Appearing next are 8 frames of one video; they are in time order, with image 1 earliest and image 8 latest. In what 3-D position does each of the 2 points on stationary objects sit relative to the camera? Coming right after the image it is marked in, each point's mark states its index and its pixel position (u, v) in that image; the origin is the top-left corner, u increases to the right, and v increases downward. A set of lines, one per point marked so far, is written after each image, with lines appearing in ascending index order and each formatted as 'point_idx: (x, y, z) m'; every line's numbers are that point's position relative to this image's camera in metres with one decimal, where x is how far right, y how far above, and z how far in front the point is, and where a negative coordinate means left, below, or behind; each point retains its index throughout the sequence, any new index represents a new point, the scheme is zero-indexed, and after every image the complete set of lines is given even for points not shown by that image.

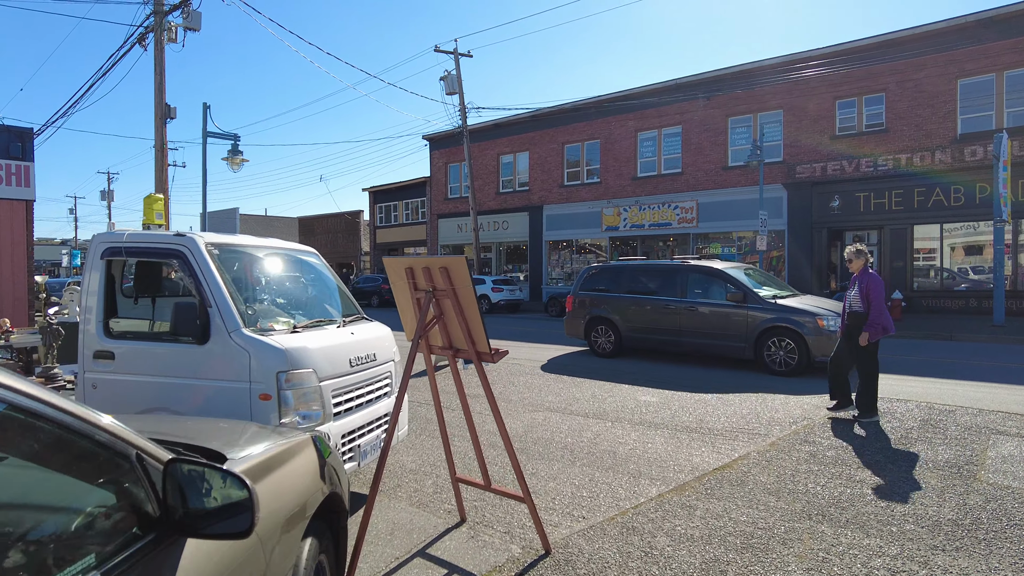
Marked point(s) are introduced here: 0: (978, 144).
0: (+13.4, +4.1, +18.6) m
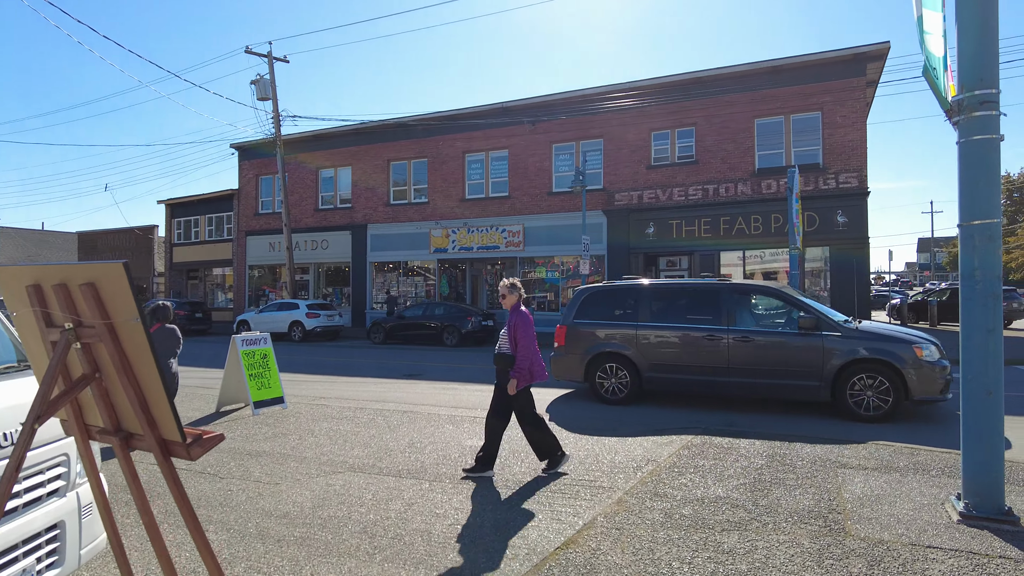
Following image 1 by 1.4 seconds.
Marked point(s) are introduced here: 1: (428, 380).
0: (+8.1, +3.4, +20.3) m
1: (-1.5, -1.6, +11.5) m
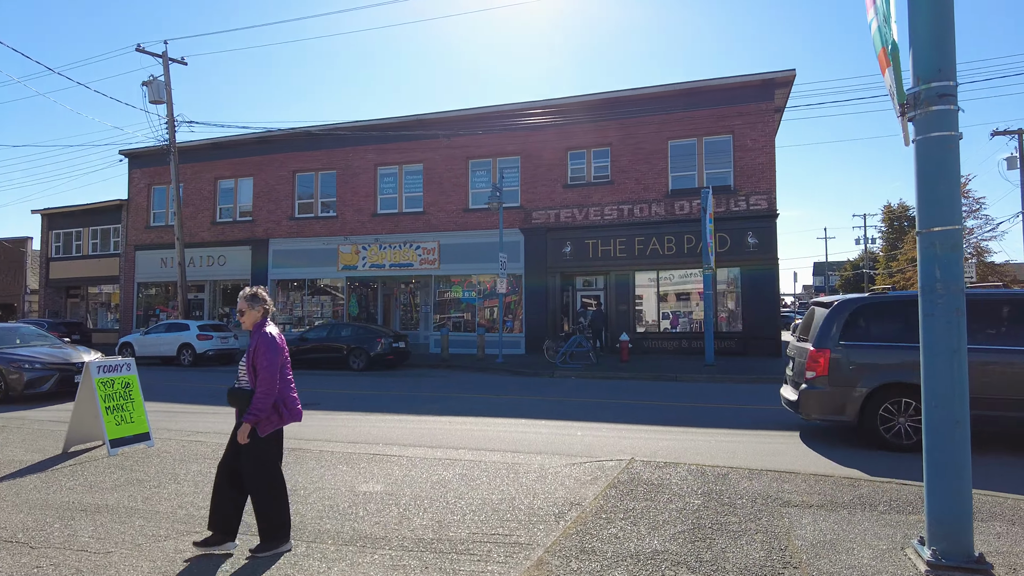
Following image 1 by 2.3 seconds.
0: (+5.5, +2.8, +20.5) m
1: (-3.0, -1.9, +10.3) m
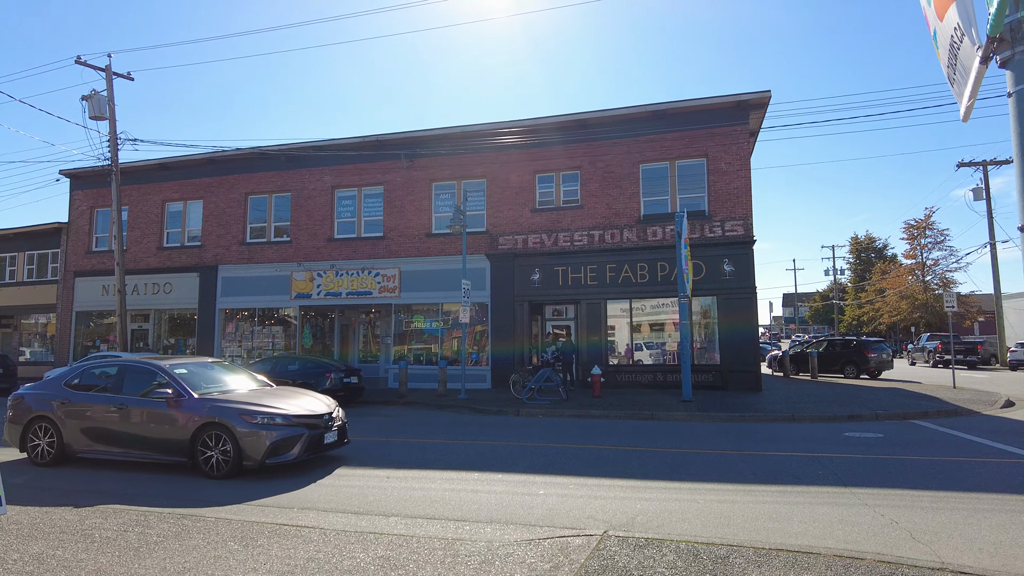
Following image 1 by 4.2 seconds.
0: (+4.4, +1.9, +19.5) m
1: (-3.6, -2.3, +8.8) m
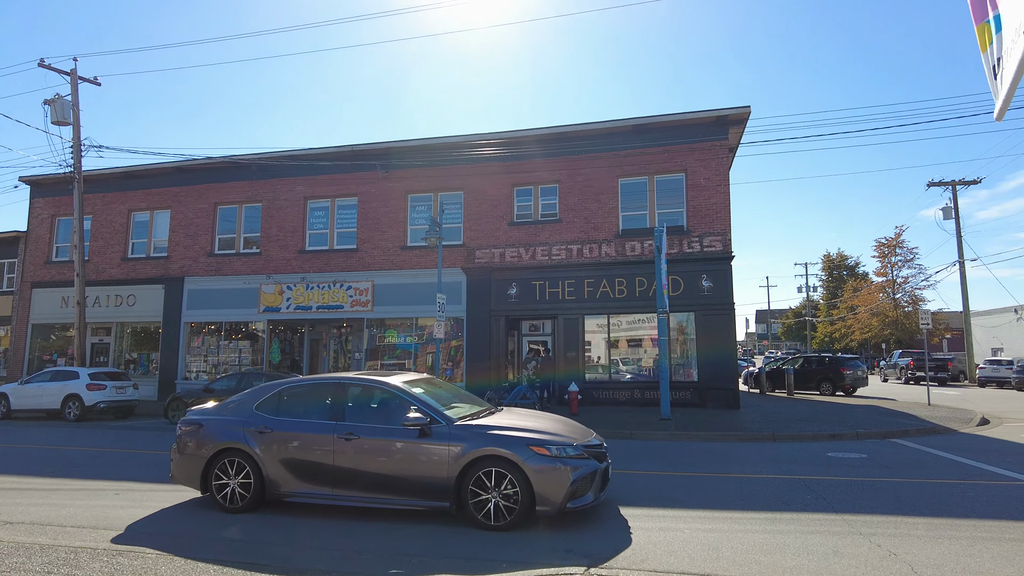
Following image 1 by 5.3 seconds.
0: (+3.7, +1.4, +19.3) m
1: (-3.9, -2.5, +8.2) m
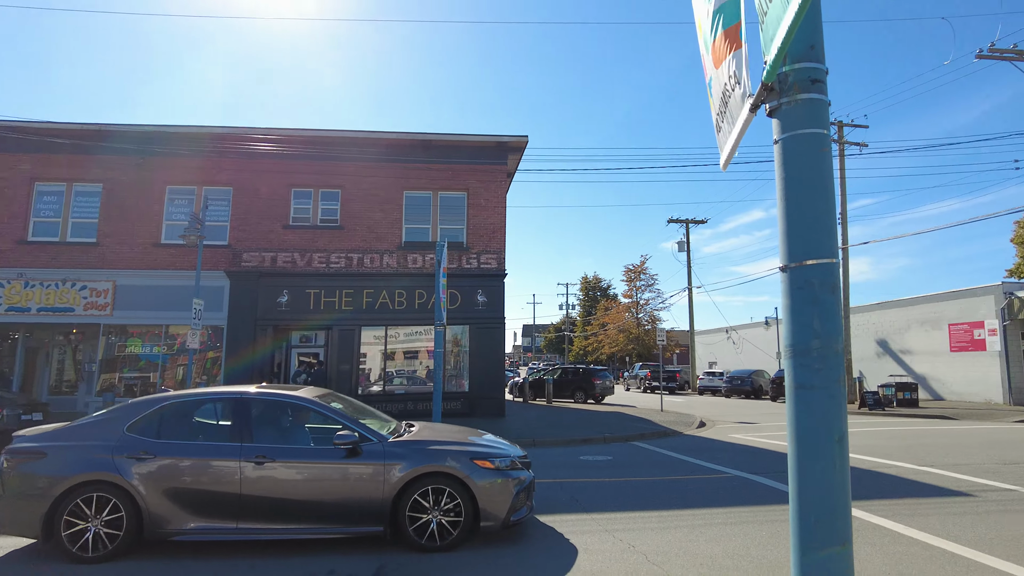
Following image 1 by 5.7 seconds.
0: (-2.9, +1.1, +19.4) m
1: (-6.5, -2.4, +6.3) m
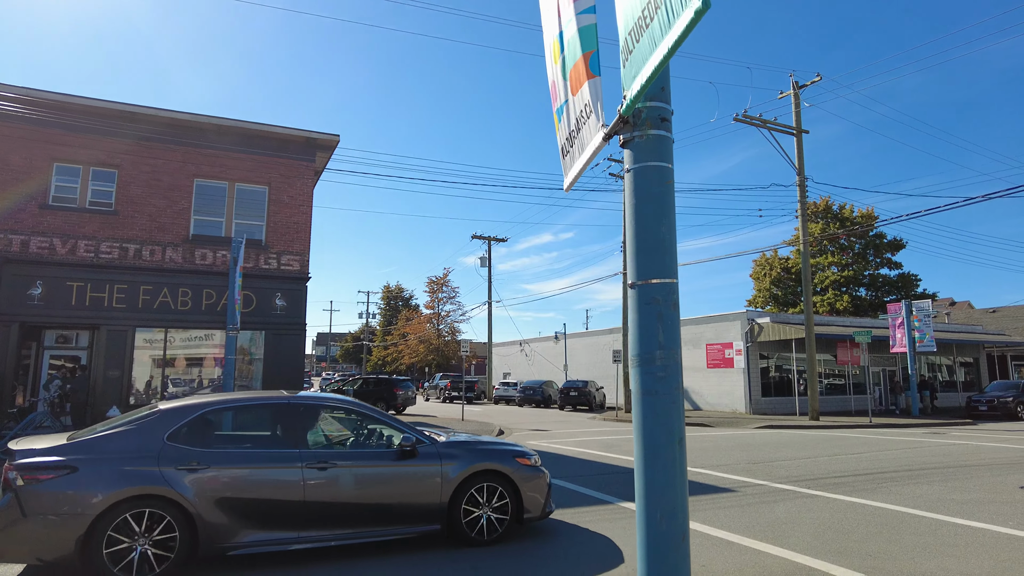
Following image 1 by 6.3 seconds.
0: (-8.3, +1.1, +17.7) m
1: (-7.9, -2.1, +4.0) m
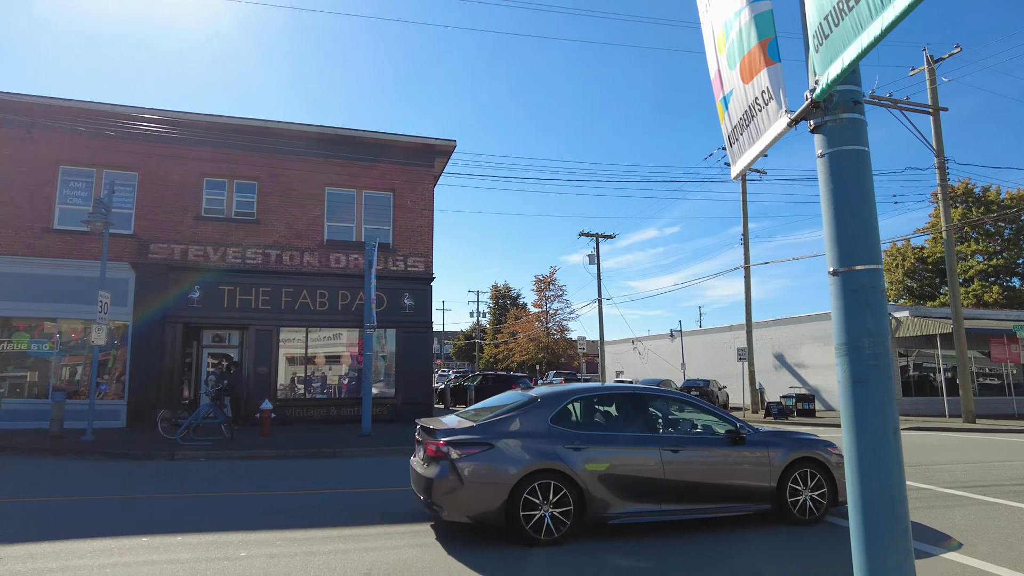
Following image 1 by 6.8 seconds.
0: (-4.9, +1.0, +18.8) m
1: (-6.7, -2.1, +5.3) m
